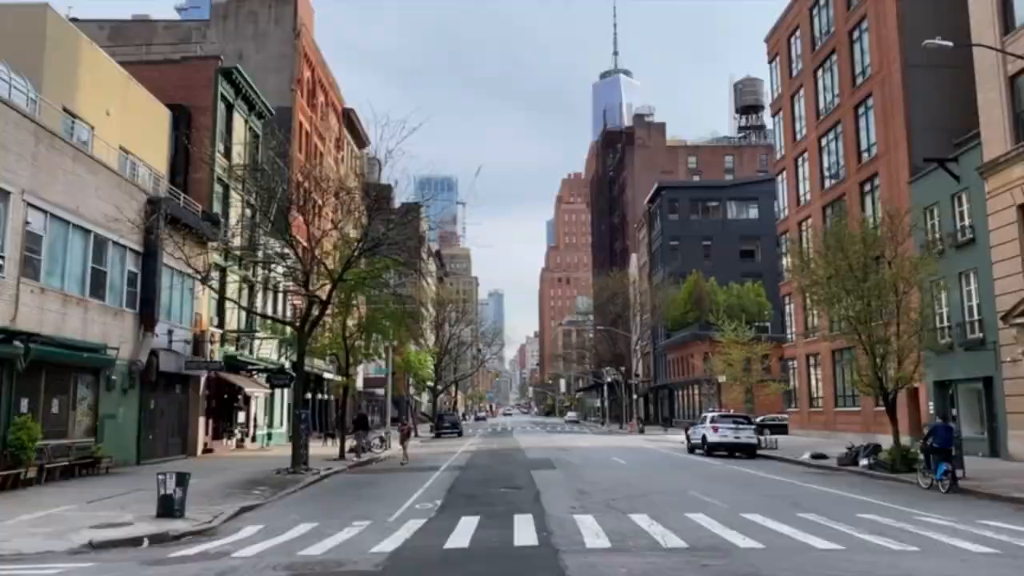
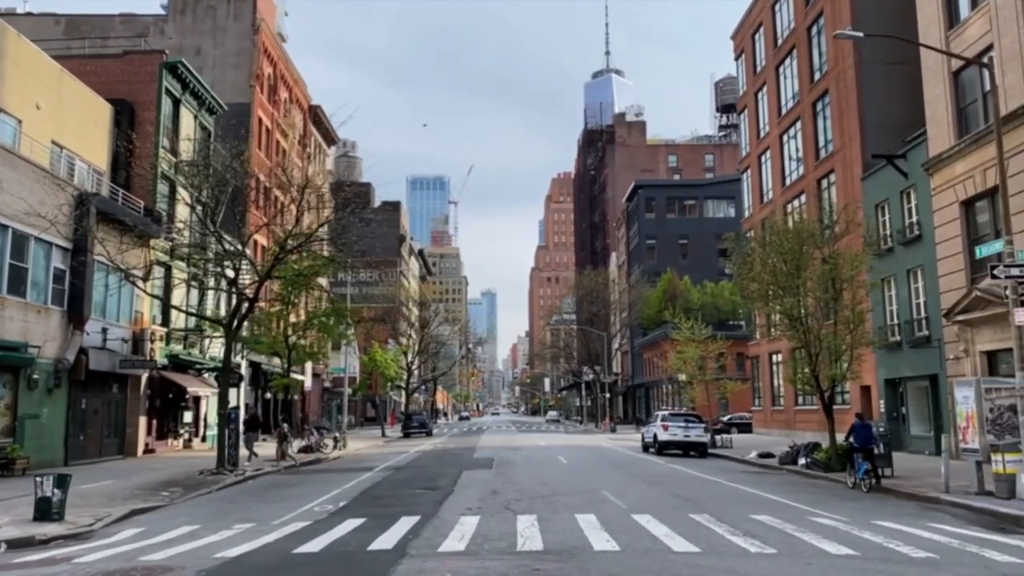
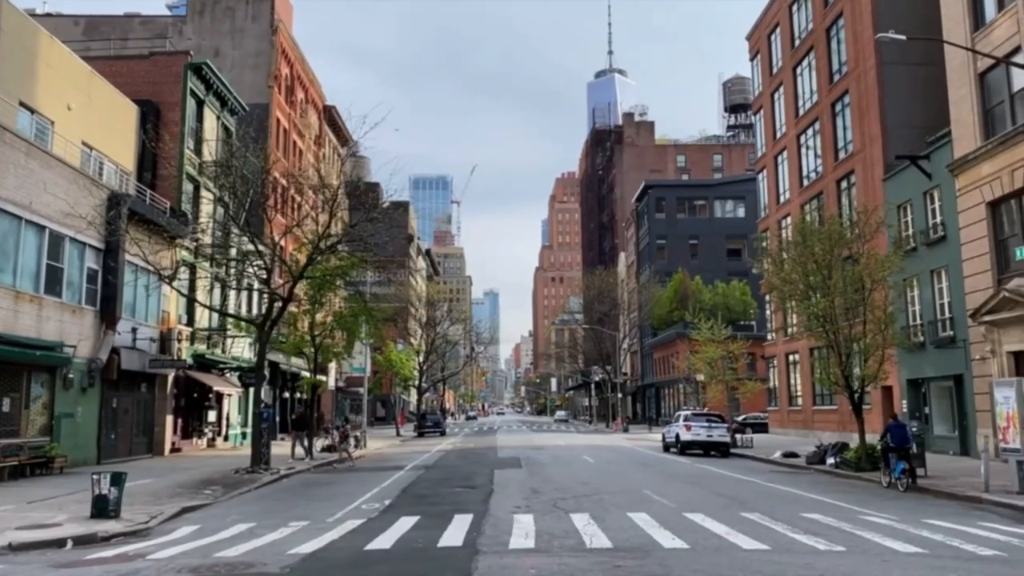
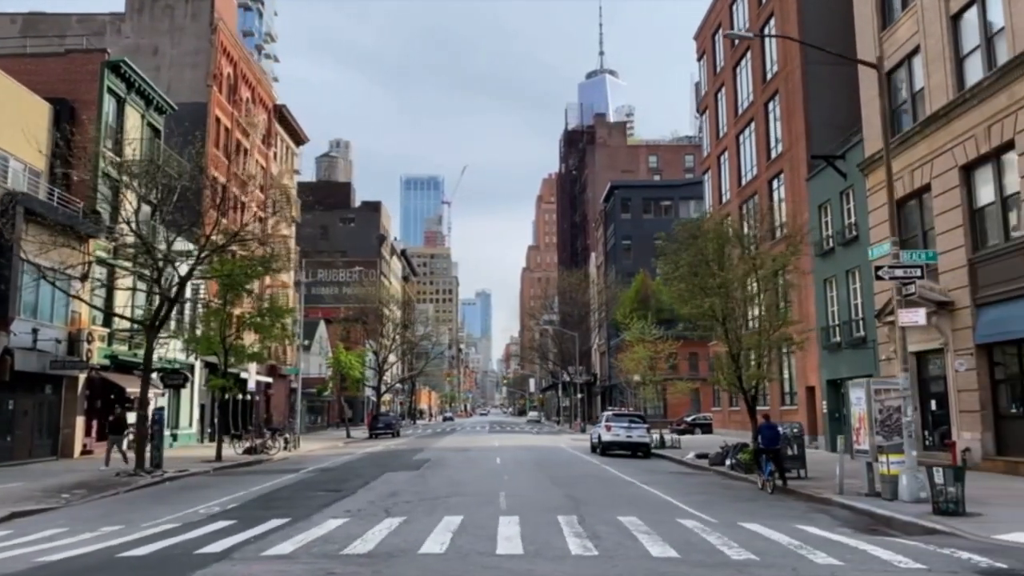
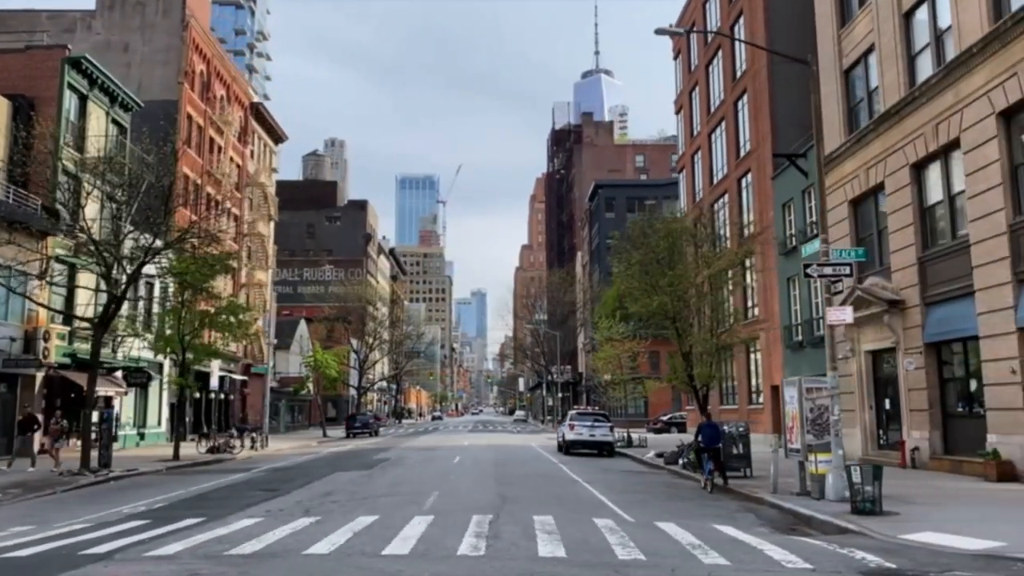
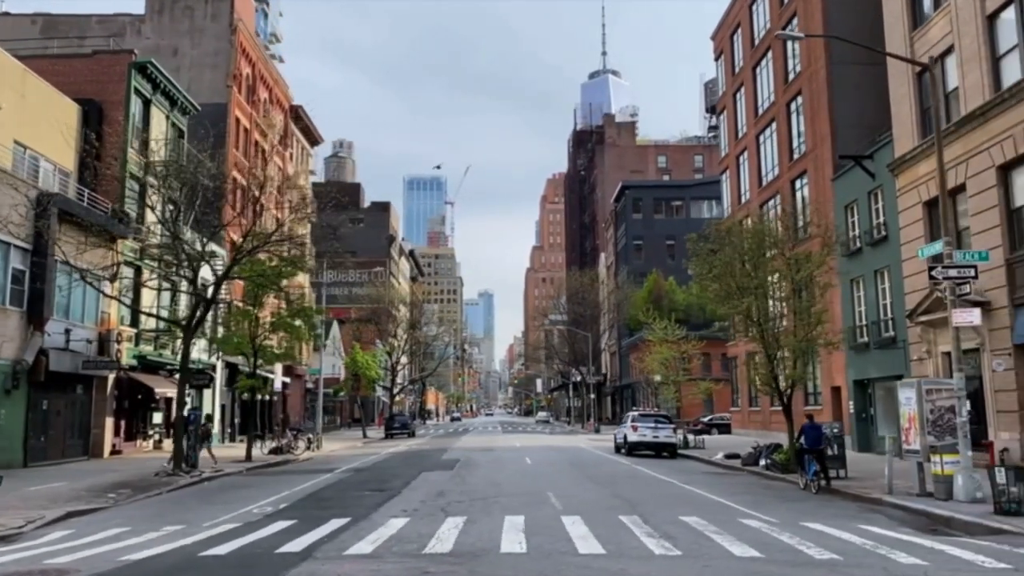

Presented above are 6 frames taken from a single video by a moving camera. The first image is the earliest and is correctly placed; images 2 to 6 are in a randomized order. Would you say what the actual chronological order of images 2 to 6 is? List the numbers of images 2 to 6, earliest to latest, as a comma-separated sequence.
3, 2, 6, 4, 5
